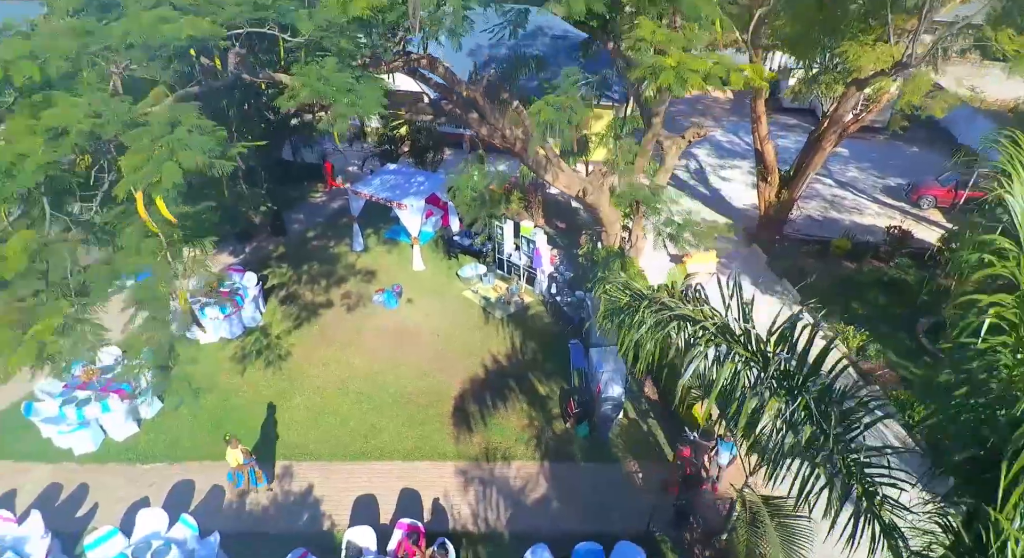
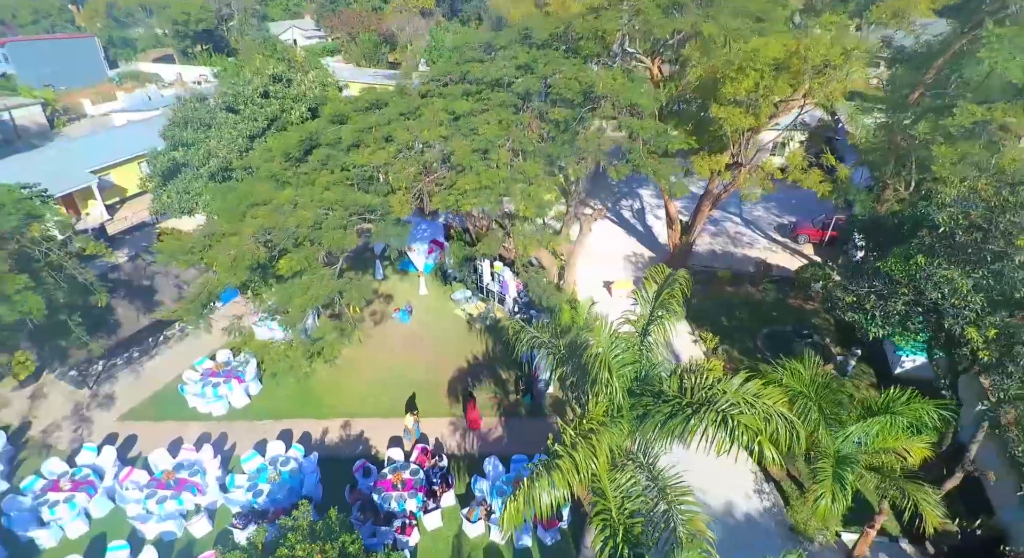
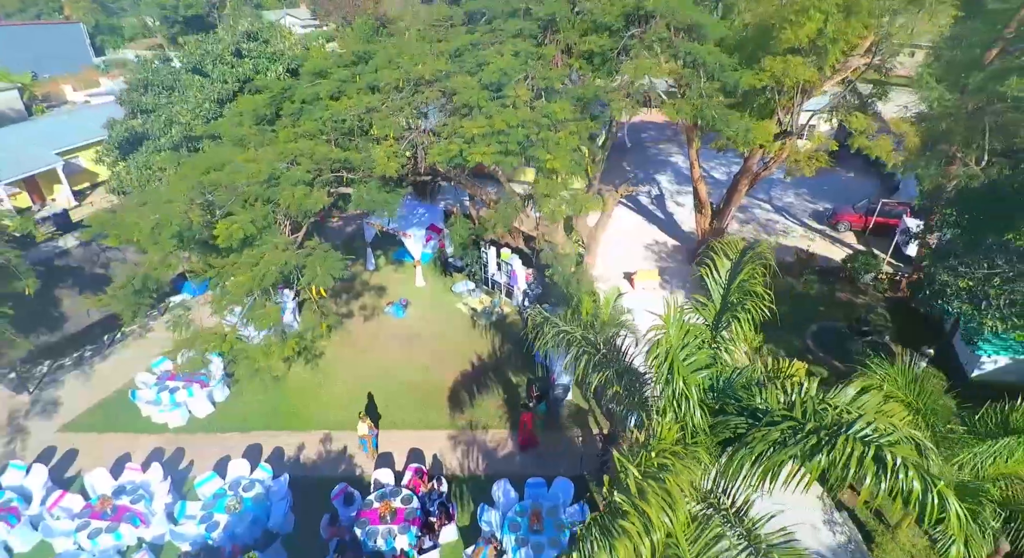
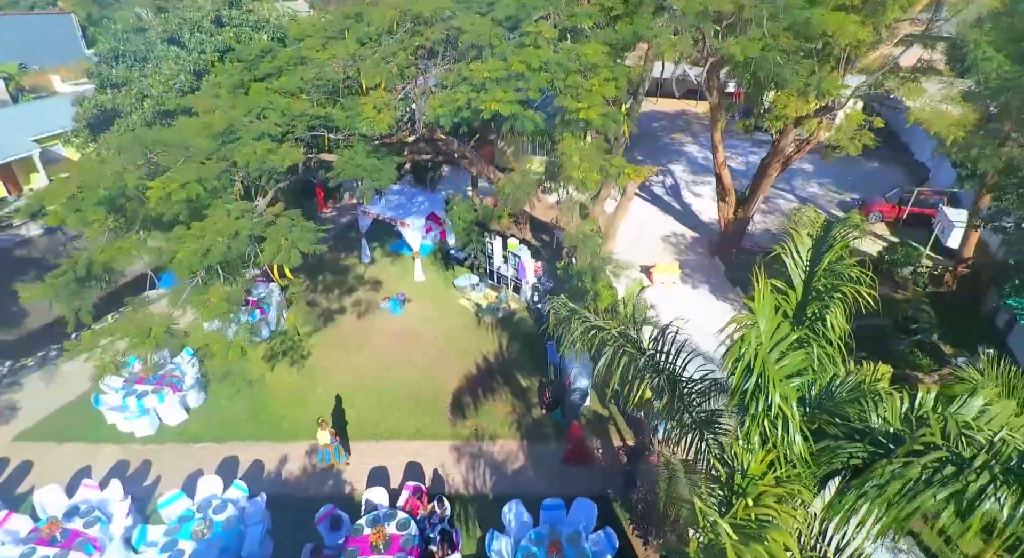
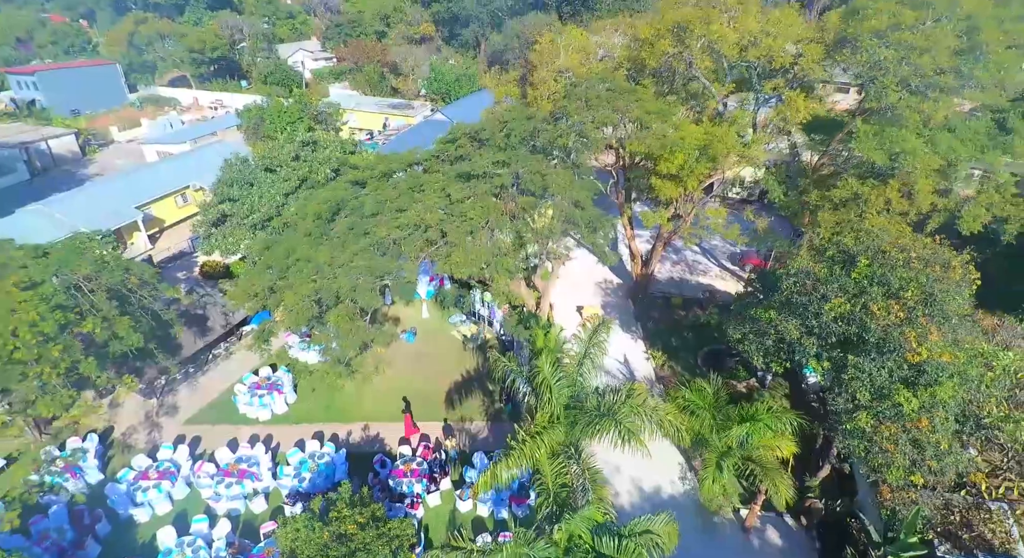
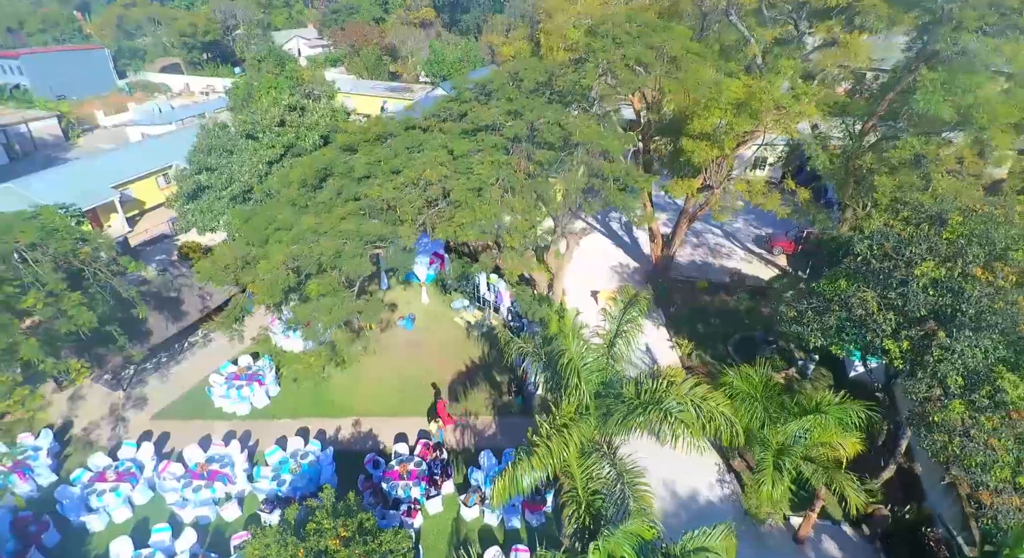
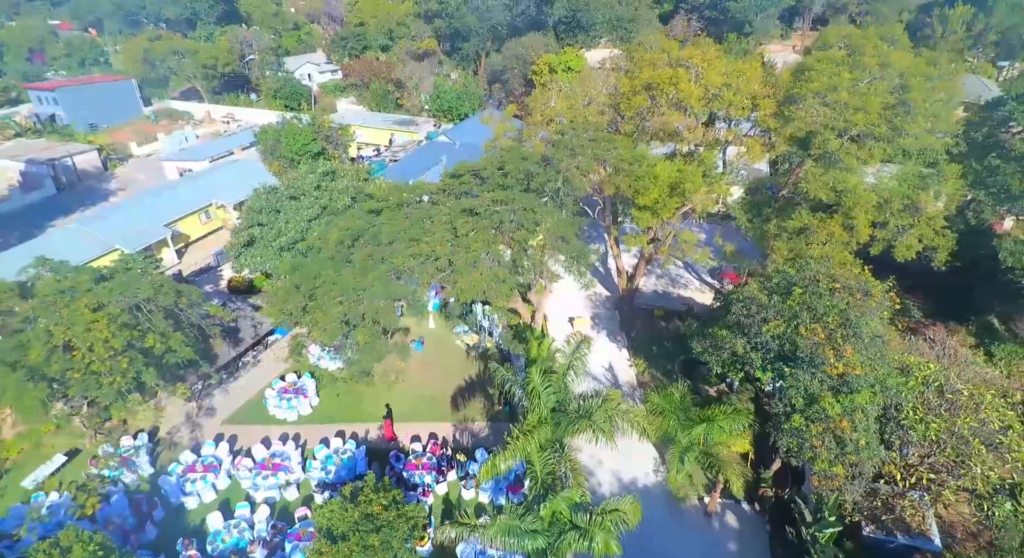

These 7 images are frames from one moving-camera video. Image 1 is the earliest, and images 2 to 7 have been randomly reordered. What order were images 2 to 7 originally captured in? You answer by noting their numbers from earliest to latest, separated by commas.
4, 3, 2, 6, 5, 7
